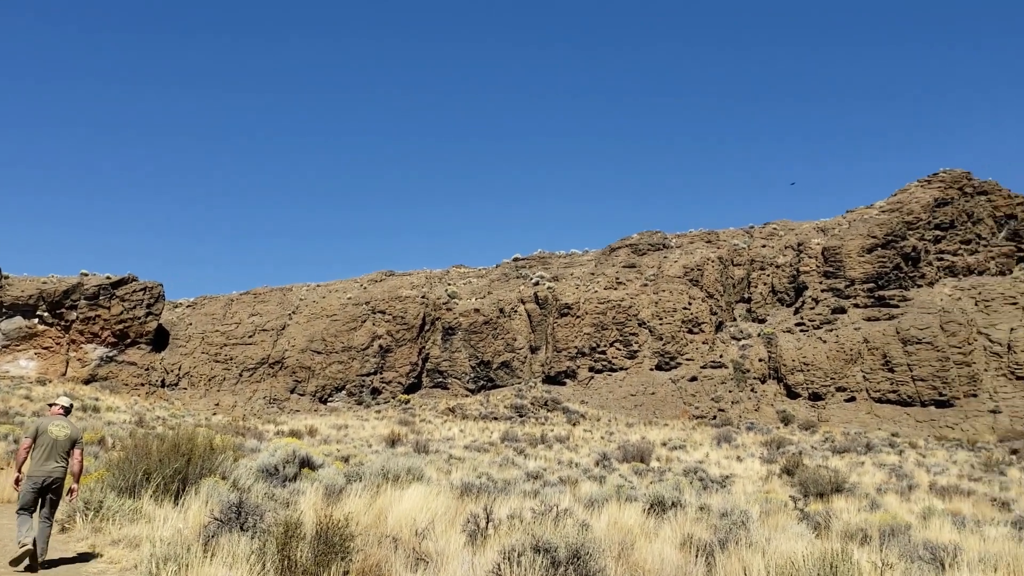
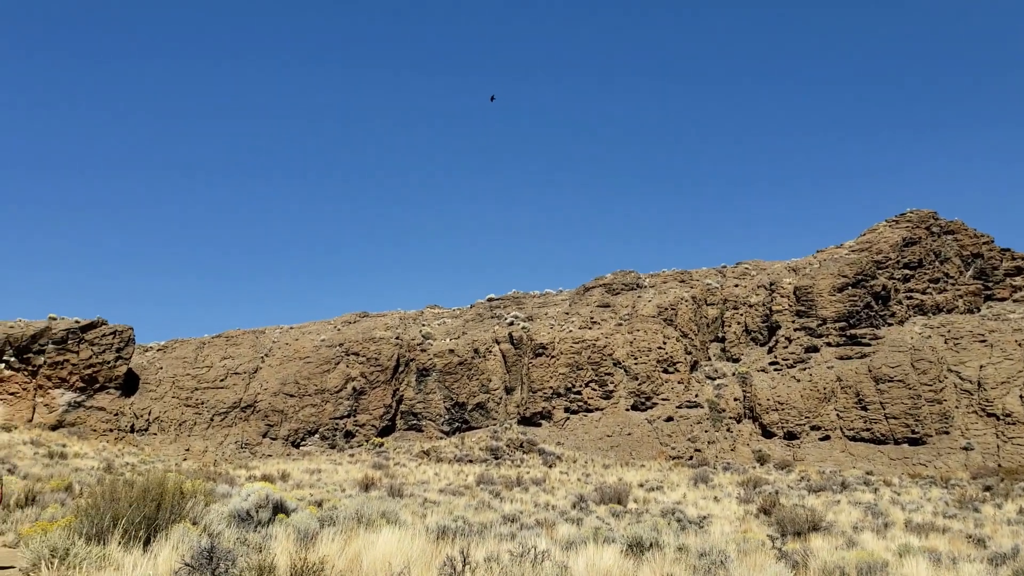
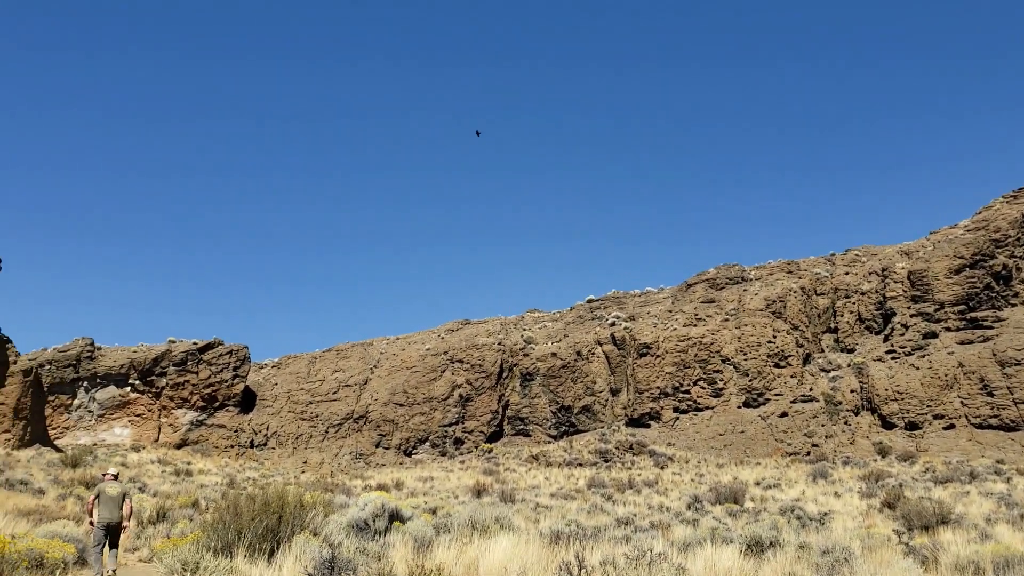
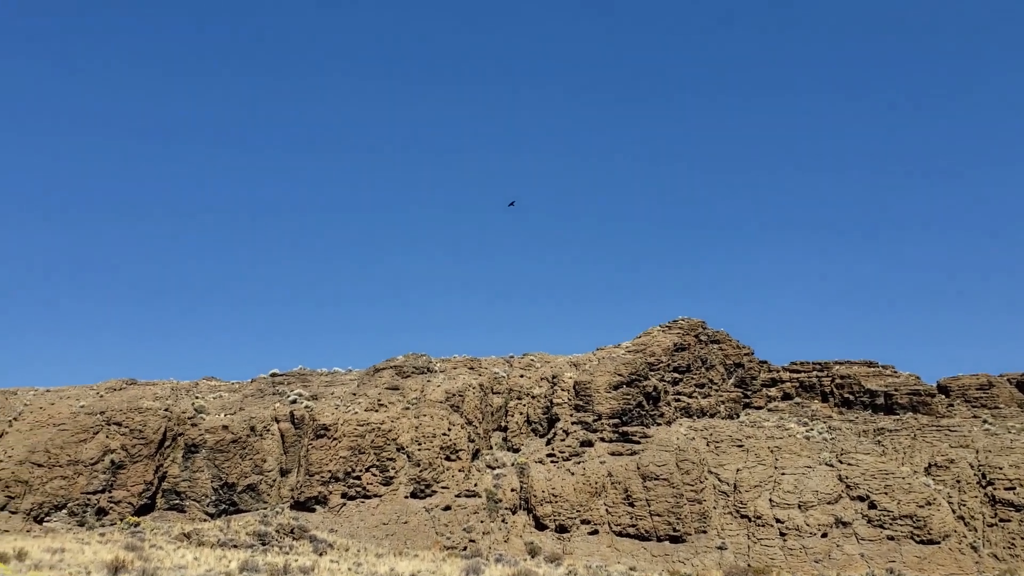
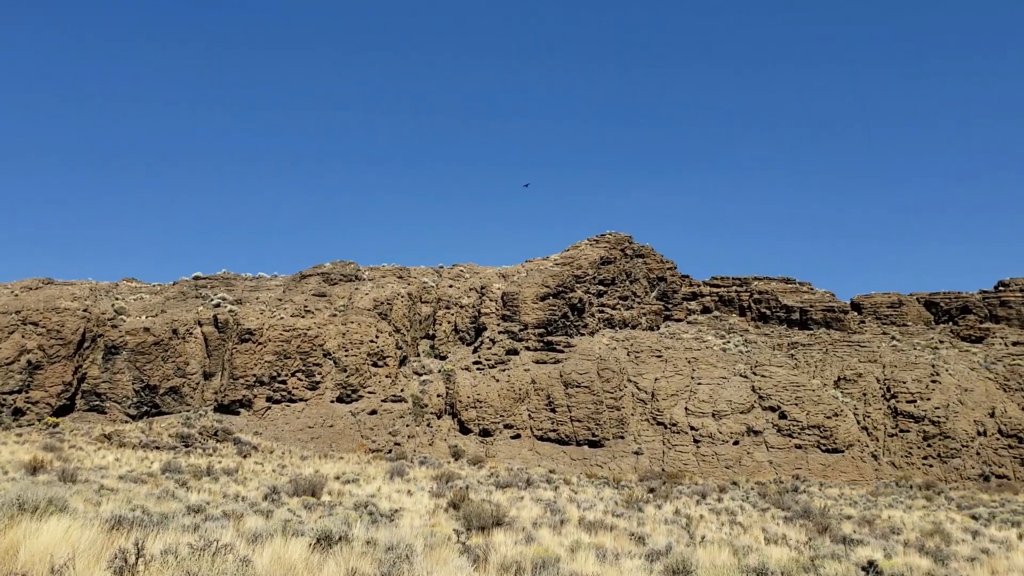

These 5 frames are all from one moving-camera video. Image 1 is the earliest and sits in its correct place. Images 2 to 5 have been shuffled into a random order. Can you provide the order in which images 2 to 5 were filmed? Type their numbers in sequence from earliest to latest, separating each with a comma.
5, 4, 2, 3
